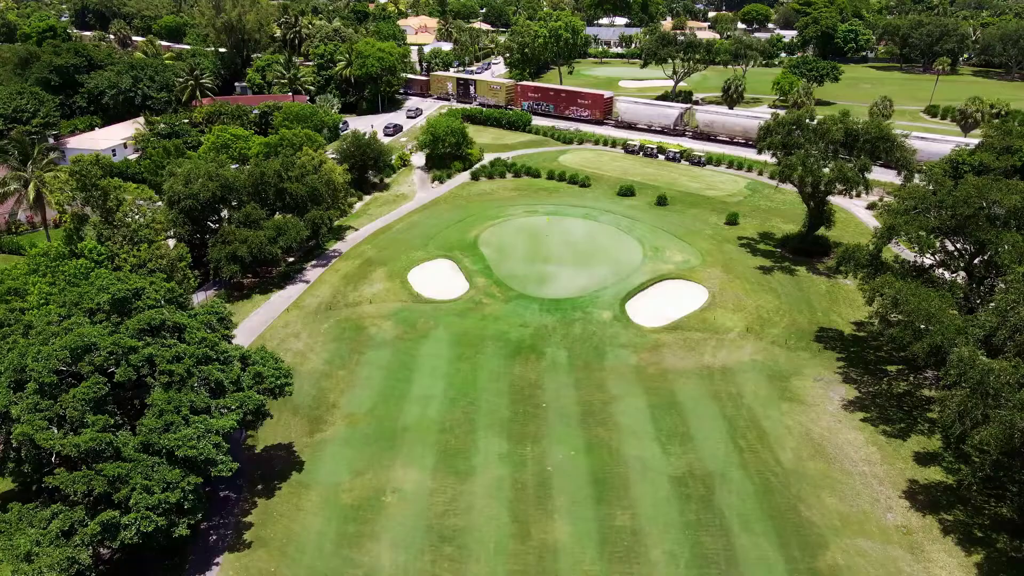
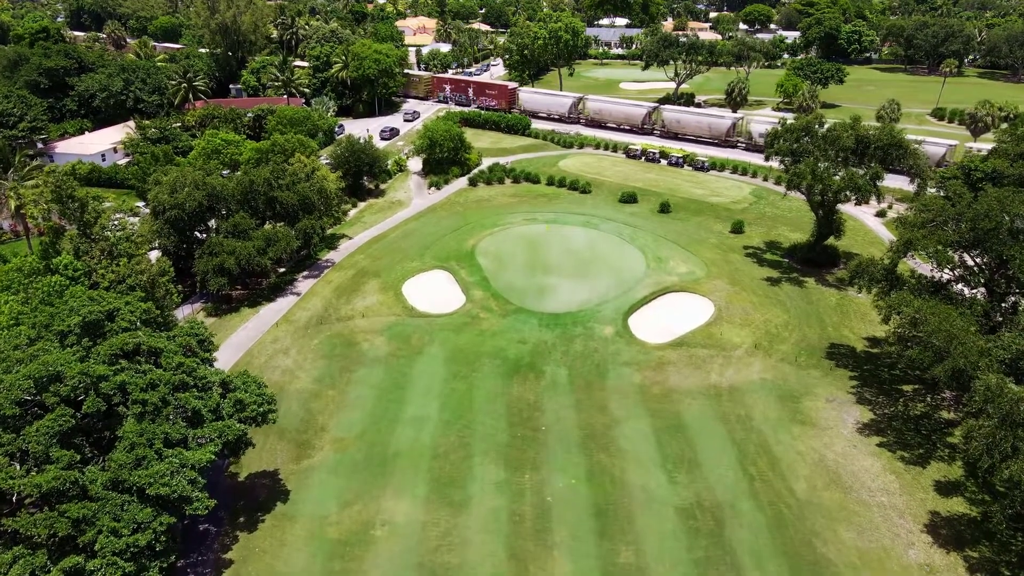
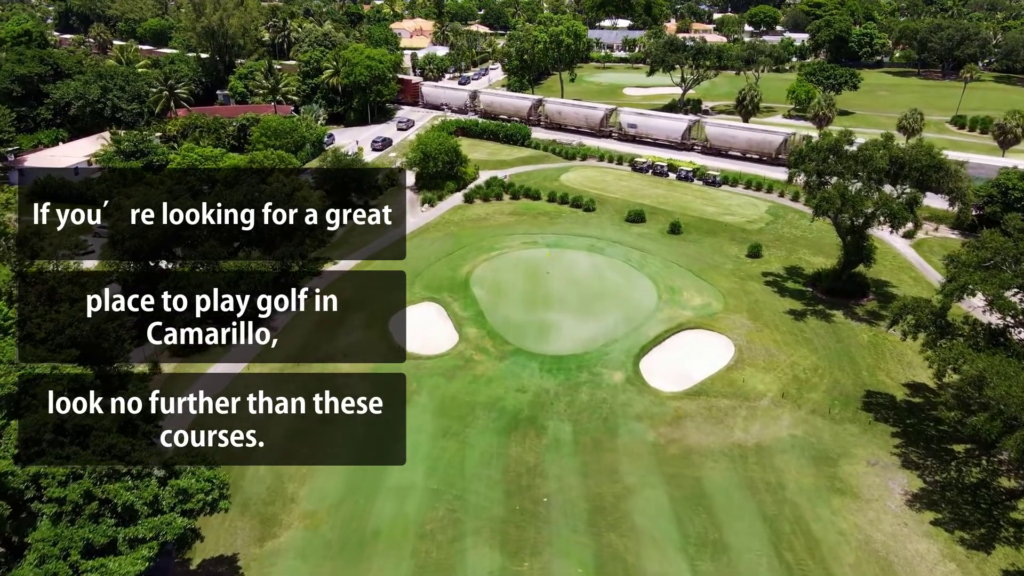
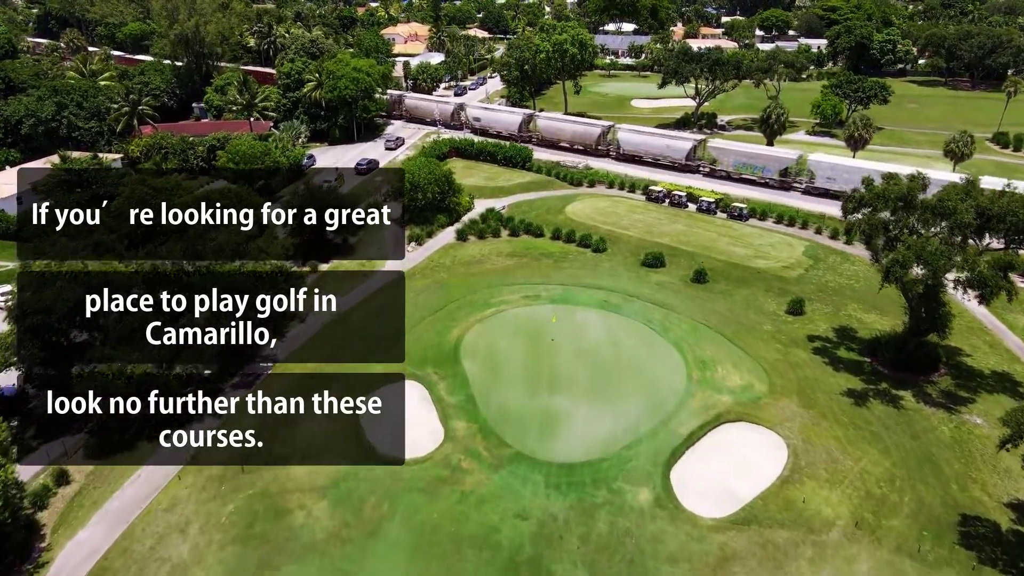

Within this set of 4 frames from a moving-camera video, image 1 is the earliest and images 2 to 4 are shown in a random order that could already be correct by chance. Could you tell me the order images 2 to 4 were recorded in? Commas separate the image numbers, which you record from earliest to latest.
2, 3, 4
